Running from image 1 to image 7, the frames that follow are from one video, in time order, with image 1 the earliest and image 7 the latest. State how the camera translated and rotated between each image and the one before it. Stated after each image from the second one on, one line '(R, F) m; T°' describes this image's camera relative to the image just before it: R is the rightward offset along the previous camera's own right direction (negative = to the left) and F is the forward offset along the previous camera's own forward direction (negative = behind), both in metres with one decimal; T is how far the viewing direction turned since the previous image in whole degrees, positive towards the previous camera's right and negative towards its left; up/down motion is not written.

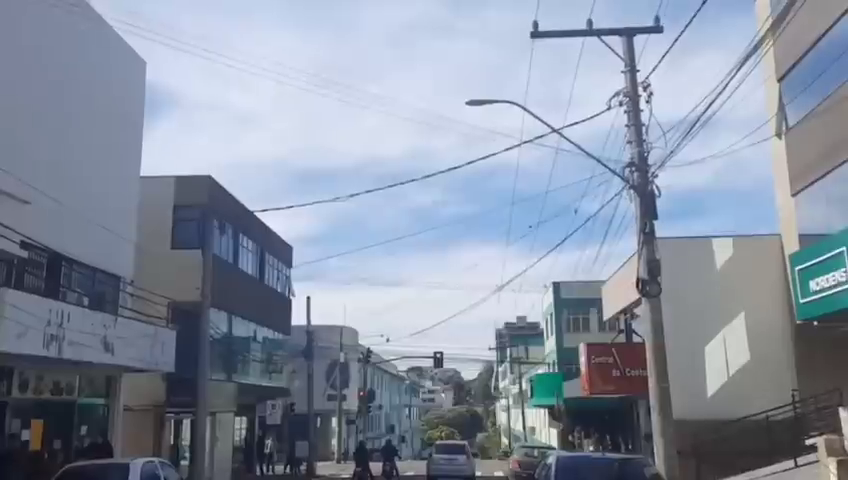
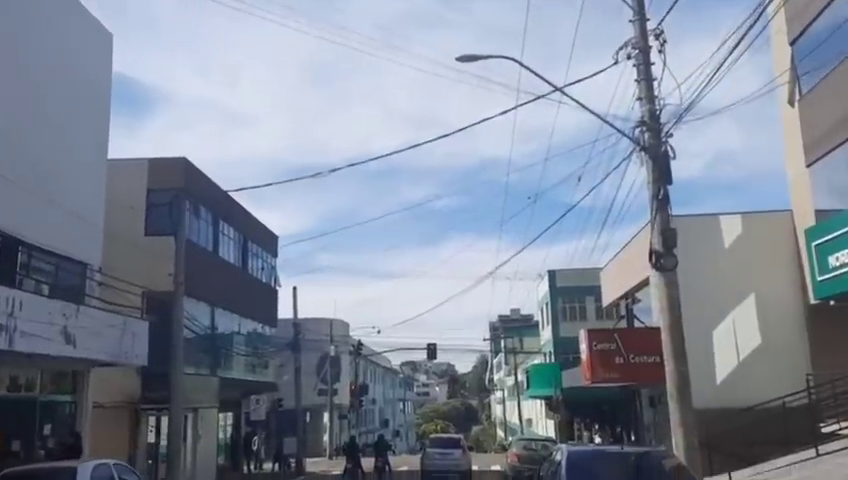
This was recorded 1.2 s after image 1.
(+0.1, +1.8) m; 0°
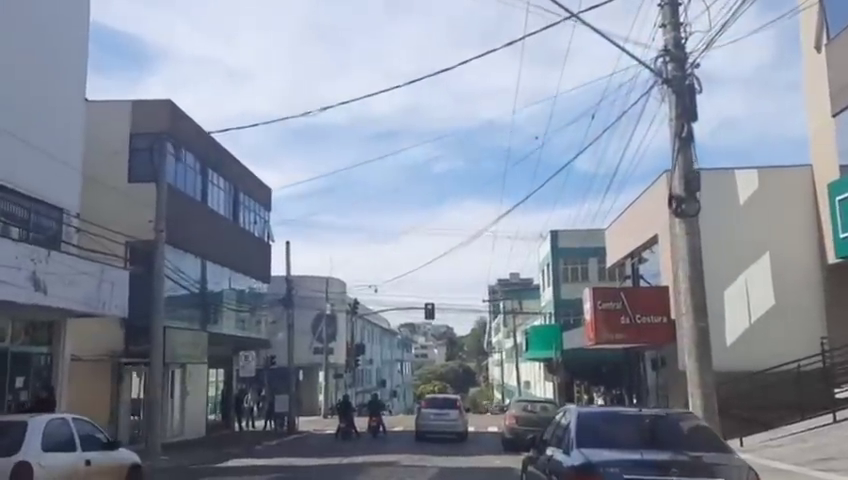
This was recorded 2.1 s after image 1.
(+0.1, +1.4) m; 0°
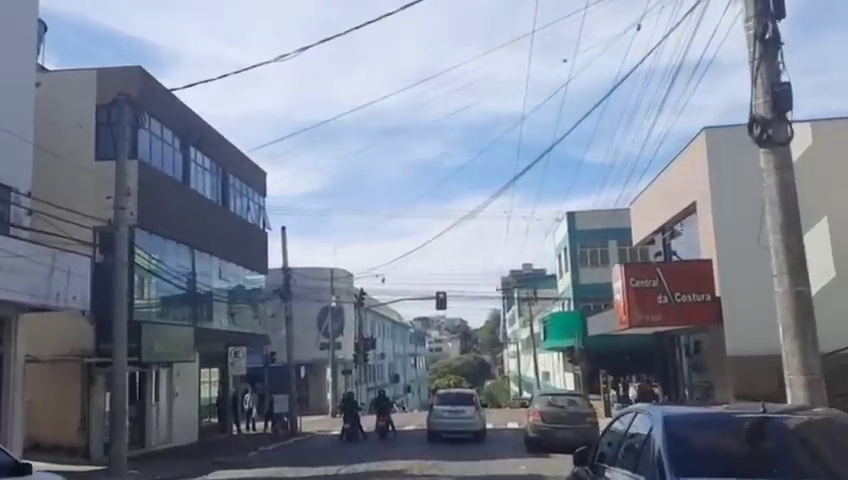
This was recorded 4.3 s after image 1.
(+0.1, +3.3) m; -1°
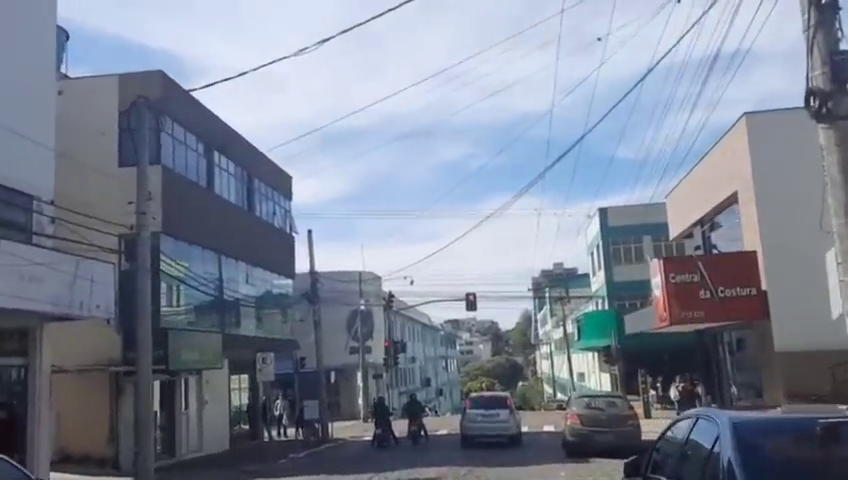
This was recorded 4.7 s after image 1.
(0.0, +0.6) m; -2°
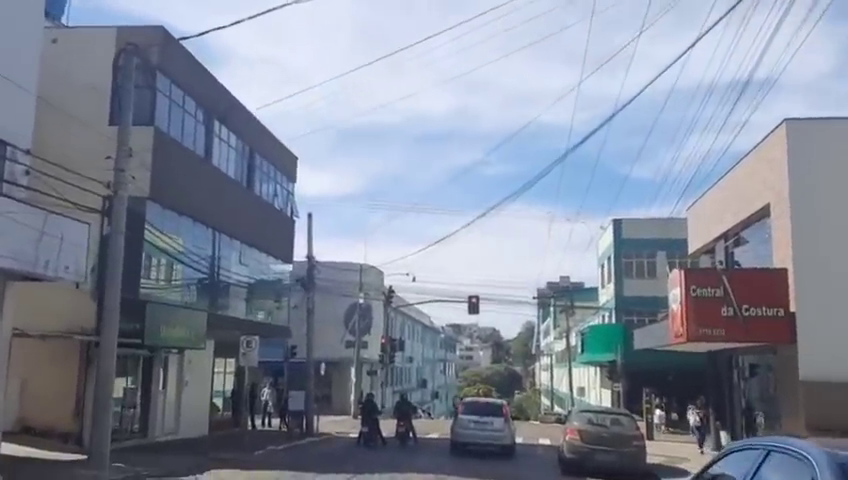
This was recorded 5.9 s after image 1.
(+0.1, +1.7) m; -1°
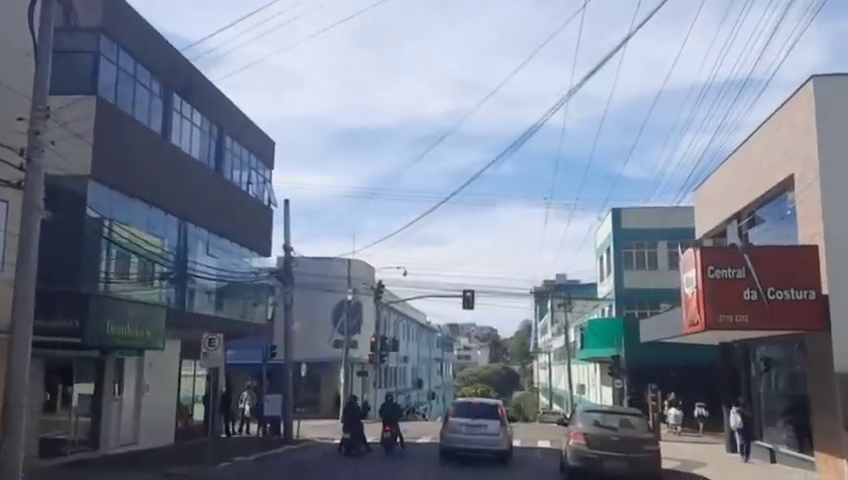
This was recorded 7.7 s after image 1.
(+0.4, +2.7) m; 0°
